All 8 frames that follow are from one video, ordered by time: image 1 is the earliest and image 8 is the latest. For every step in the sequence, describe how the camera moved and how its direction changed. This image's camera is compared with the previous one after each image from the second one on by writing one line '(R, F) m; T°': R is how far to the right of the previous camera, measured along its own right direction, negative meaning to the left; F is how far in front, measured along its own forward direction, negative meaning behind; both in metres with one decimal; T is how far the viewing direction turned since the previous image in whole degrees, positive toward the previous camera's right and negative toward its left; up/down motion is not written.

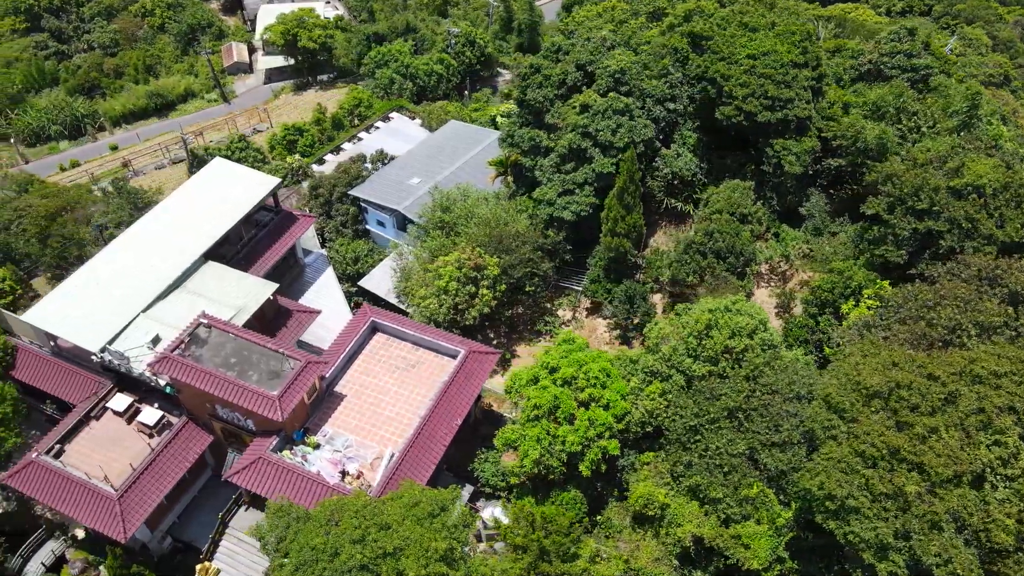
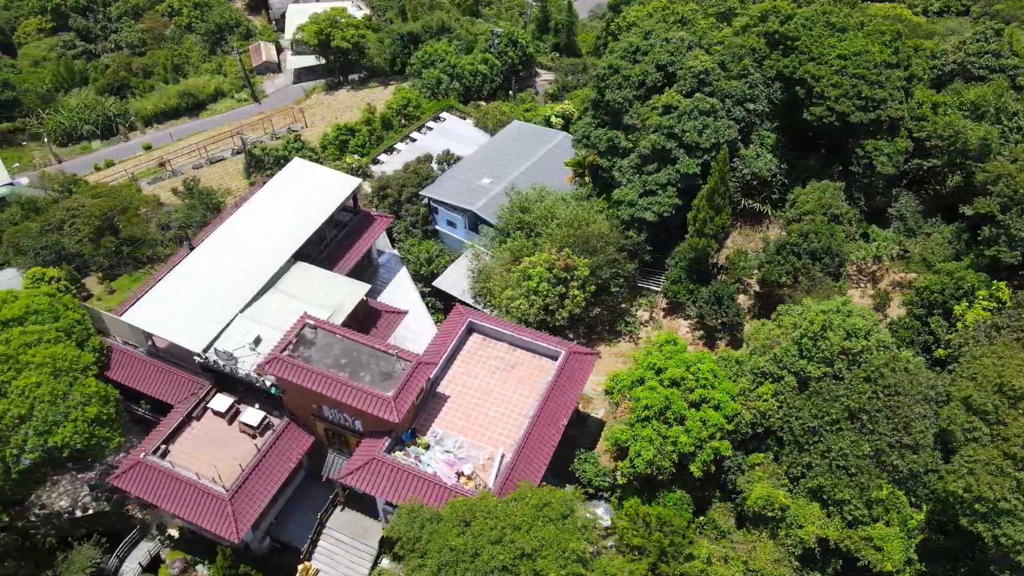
(-6.0, 0.0) m; 0°
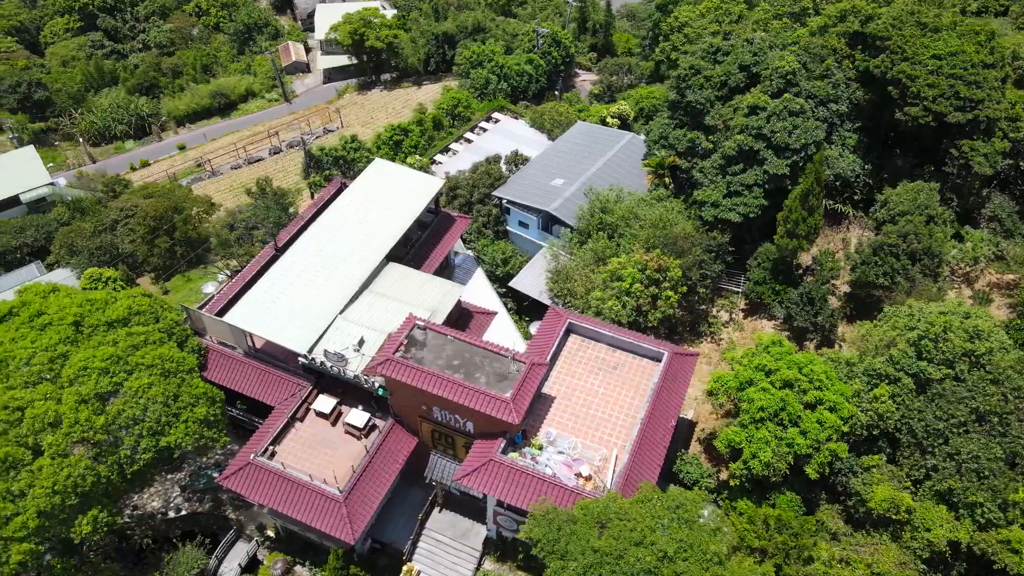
(-6.2, 0.0) m; 0°
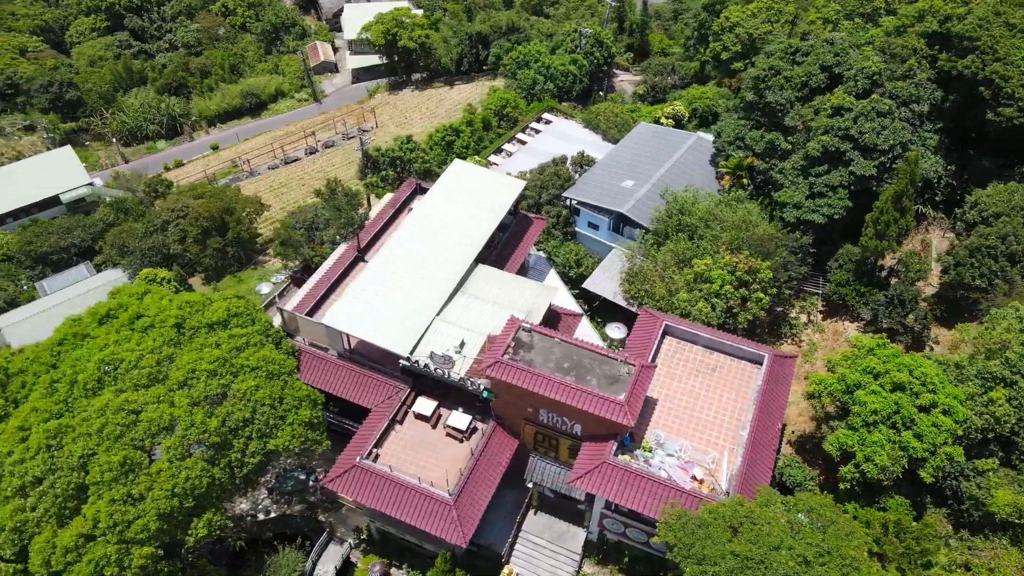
(-6.0, +0.1) m; 0°
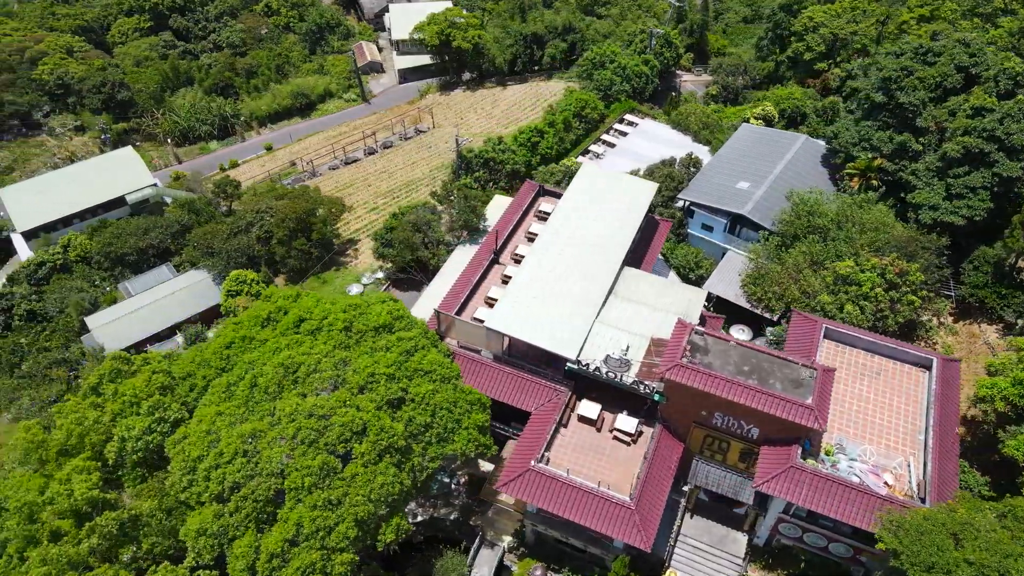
(-9.8, +0.2) m; 0°
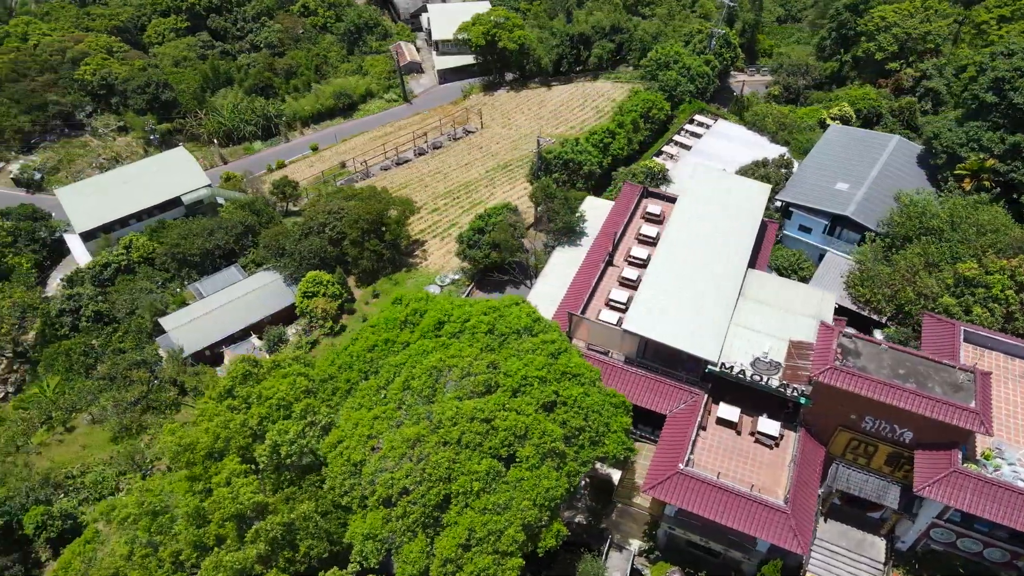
(-8.3, +0.2) m; 0°
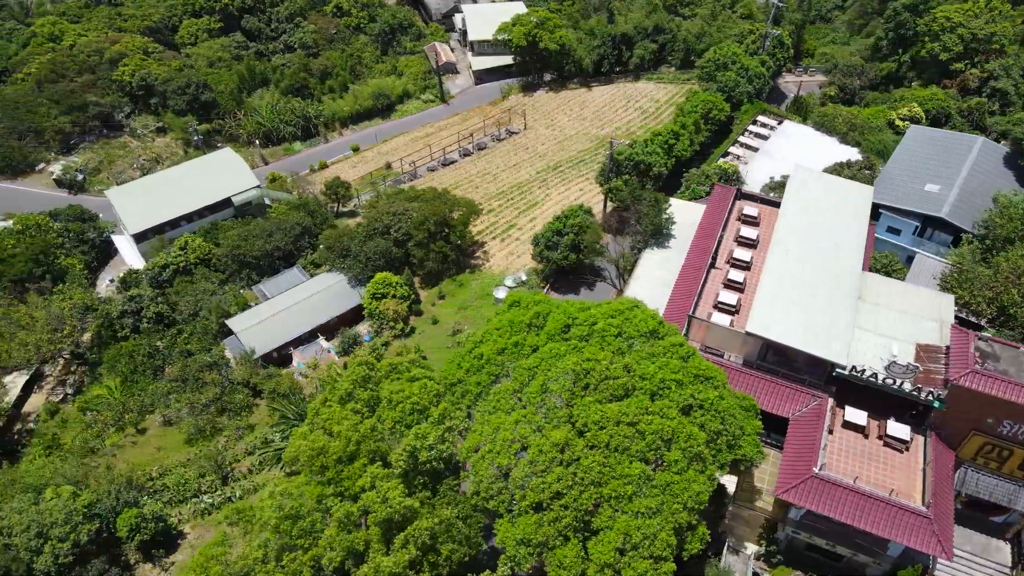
(-7.4, +0.1) m; 0°
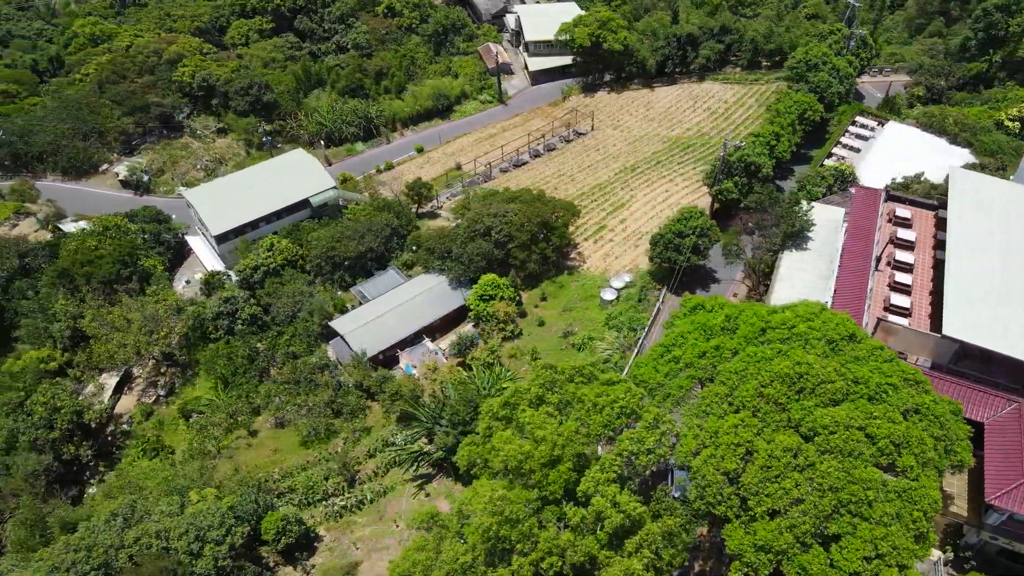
(-11.5, +0.2) m; 0°
